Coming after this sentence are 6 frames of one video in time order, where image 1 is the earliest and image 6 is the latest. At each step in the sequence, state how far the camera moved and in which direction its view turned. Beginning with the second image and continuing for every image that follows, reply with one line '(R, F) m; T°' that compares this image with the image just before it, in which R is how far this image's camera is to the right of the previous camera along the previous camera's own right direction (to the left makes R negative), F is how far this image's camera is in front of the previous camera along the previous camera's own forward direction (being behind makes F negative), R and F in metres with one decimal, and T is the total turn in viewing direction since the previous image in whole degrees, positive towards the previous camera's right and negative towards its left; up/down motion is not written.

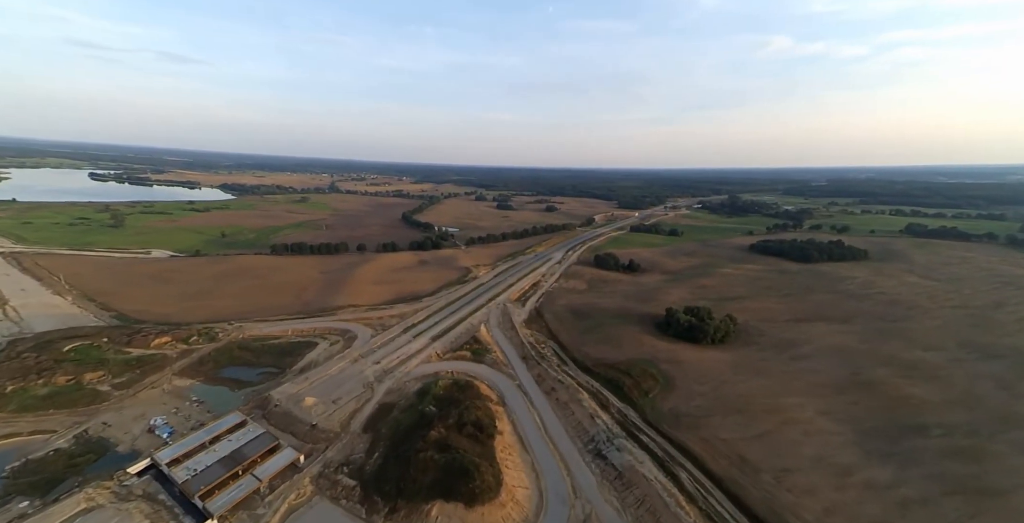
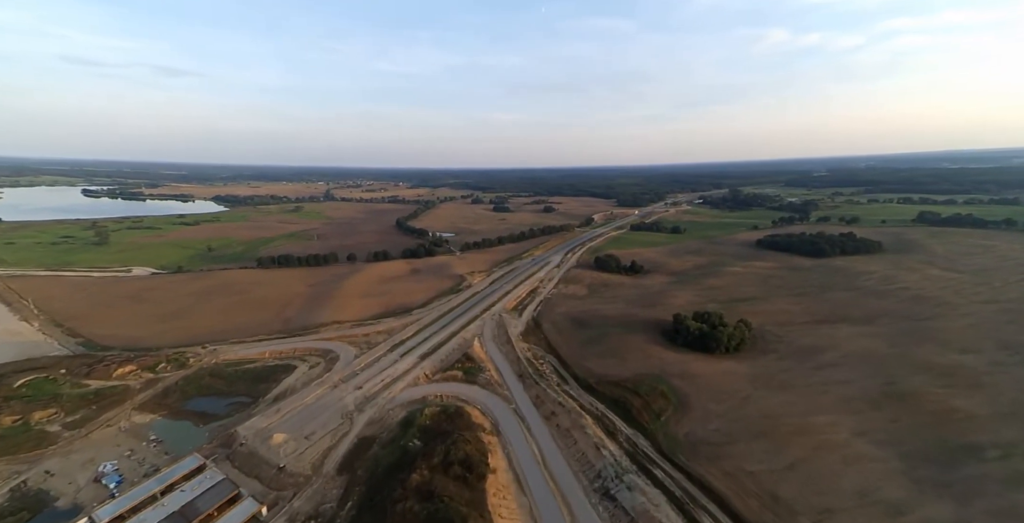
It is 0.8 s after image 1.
(+0.6, +2.4) m; 0°
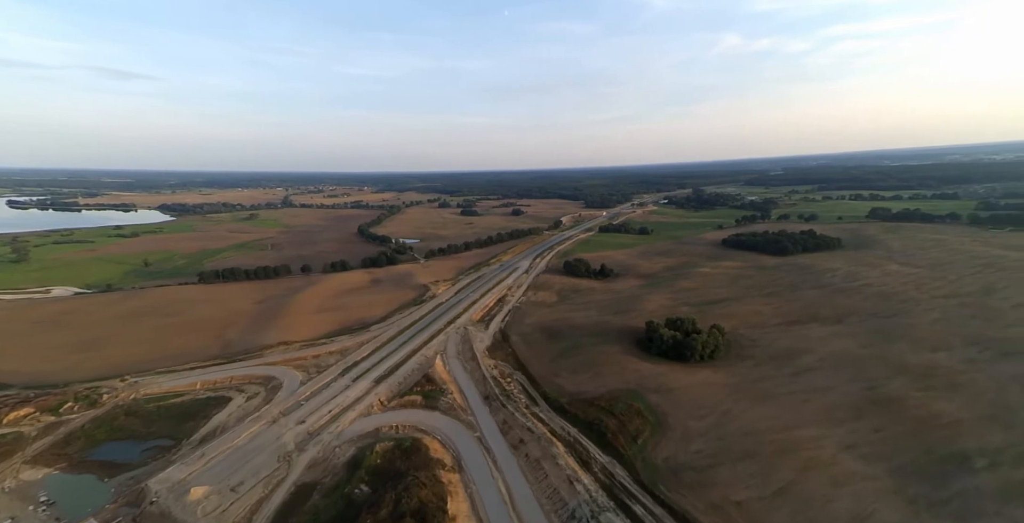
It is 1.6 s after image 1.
(+0.5, +2.1) m; +4°
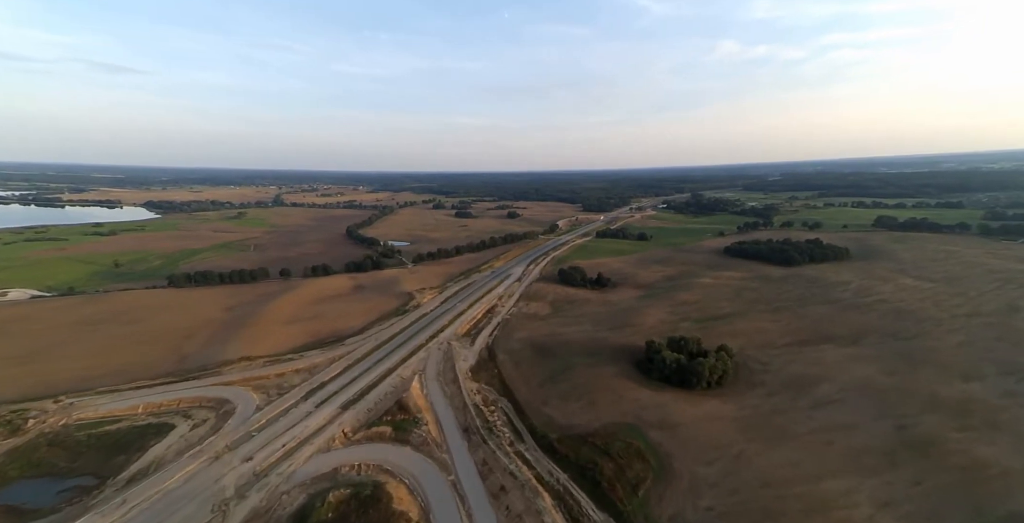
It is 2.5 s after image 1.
(+0.6, +2.7) m; 0°
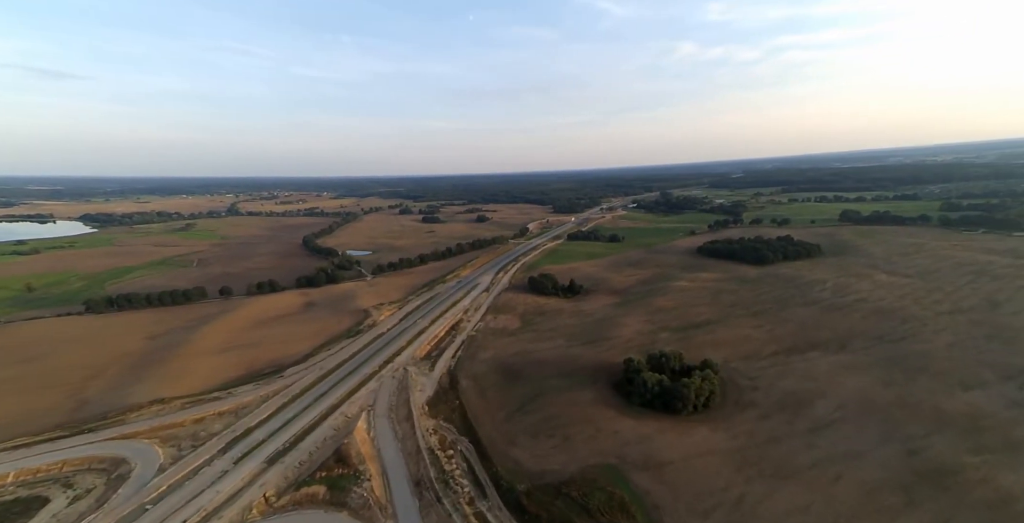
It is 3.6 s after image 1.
(+0.8, +3.0) m; +4°
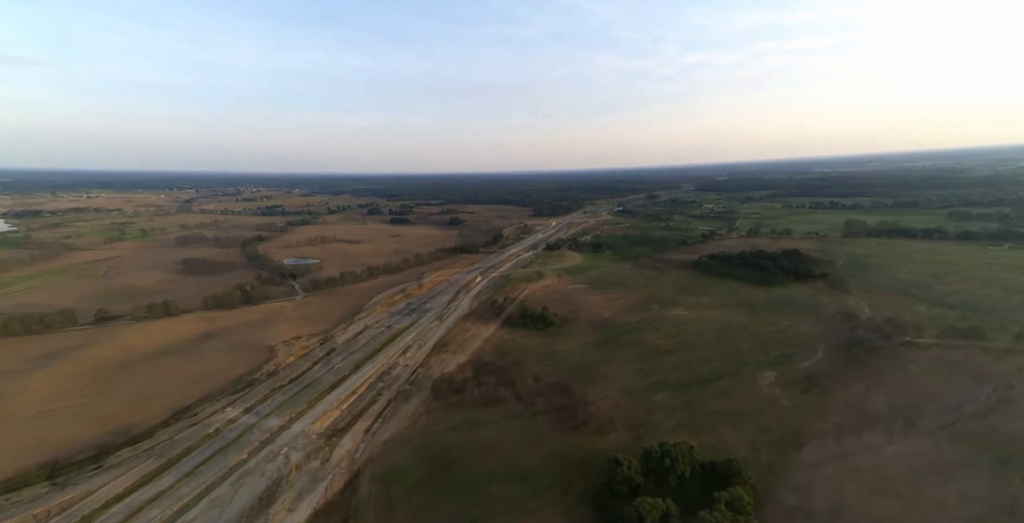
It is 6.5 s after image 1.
(+2.1, +8.1) m; +2°
